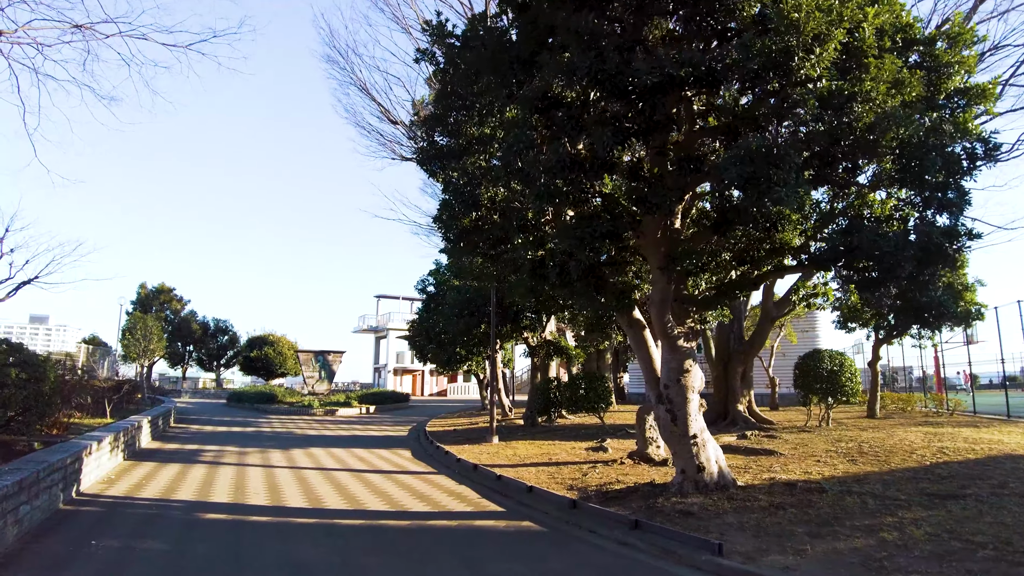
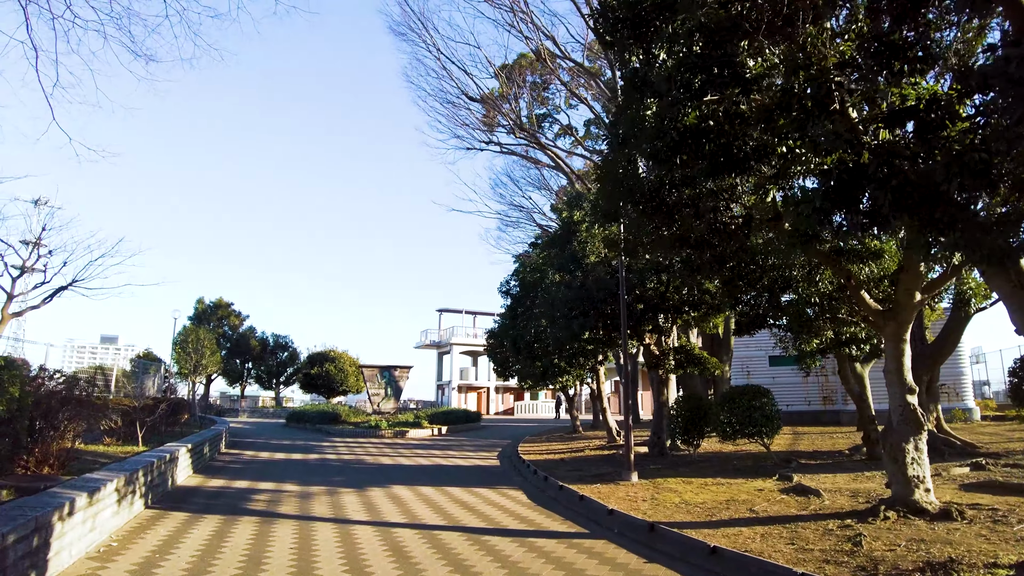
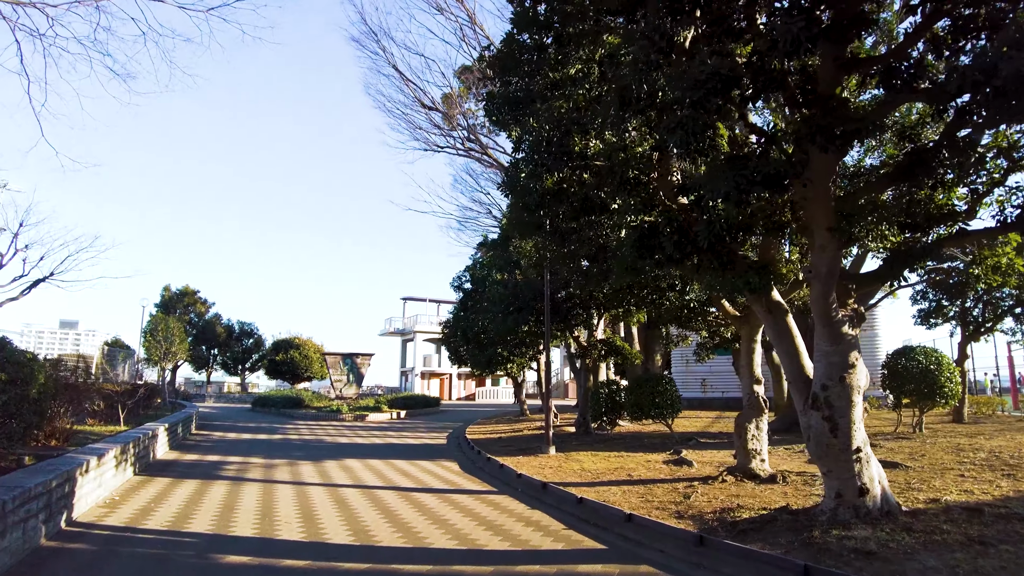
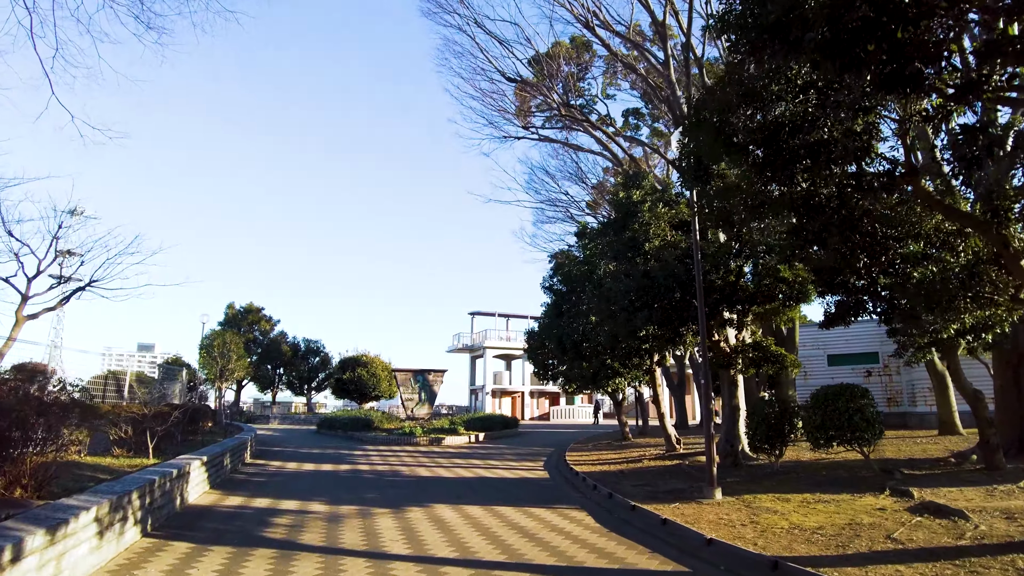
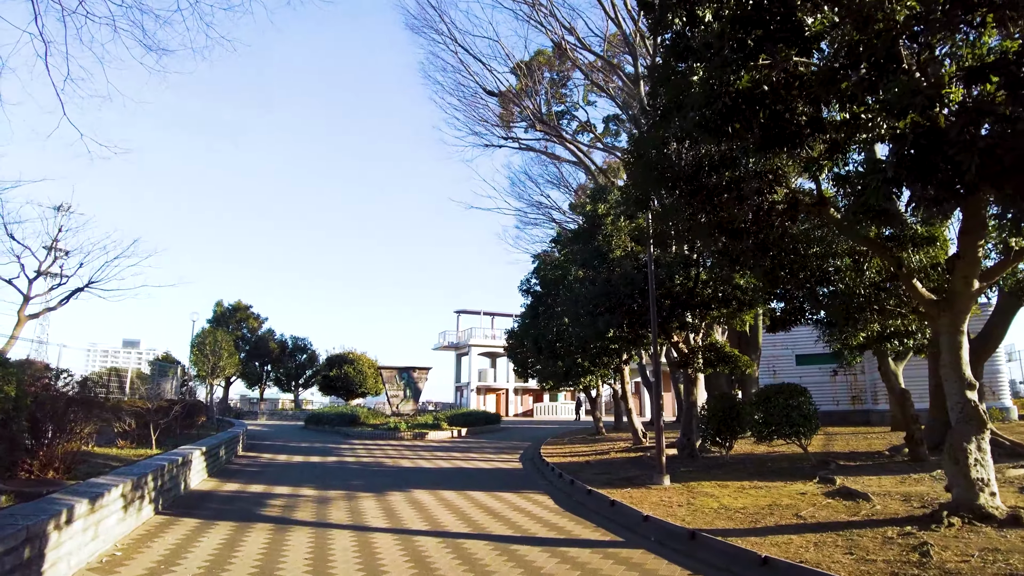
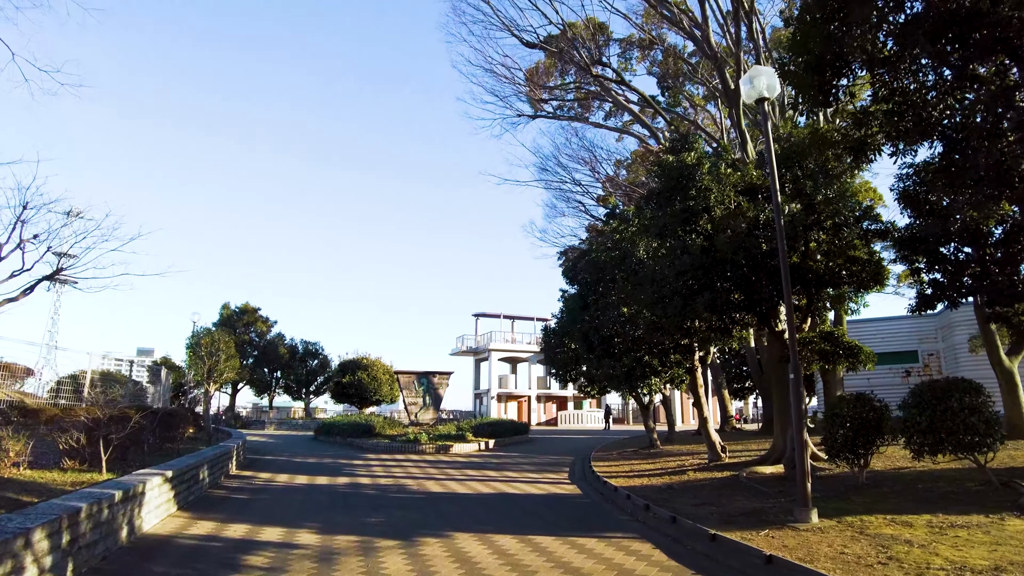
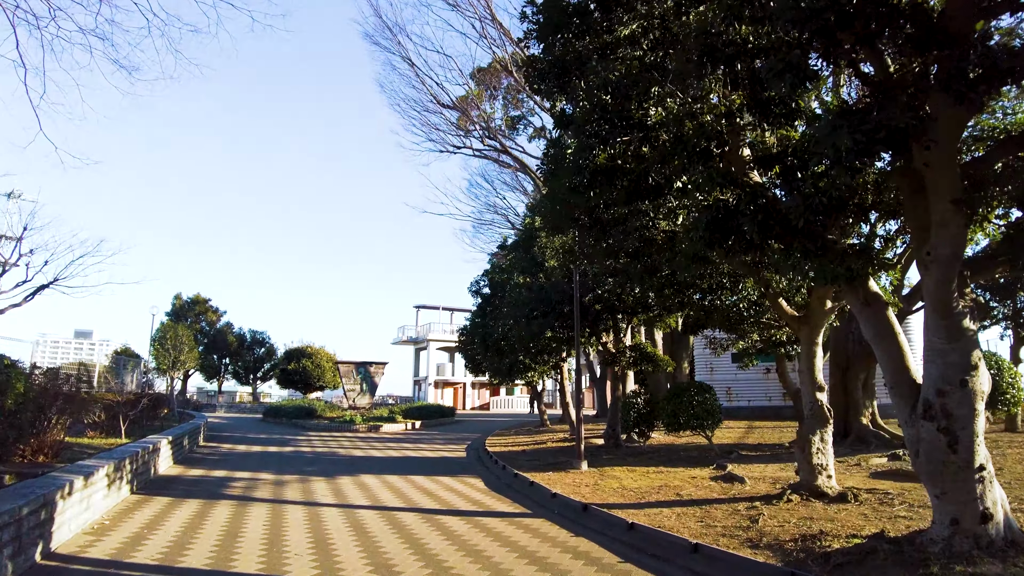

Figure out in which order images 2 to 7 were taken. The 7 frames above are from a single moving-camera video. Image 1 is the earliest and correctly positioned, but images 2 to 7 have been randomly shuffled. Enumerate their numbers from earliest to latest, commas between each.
3, 7, 2, 5, 4, 6
